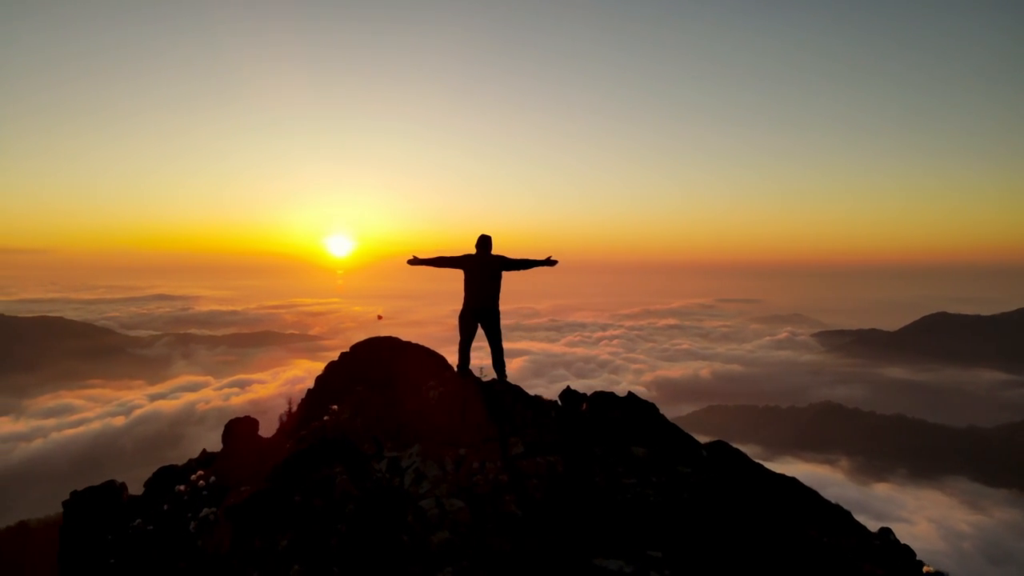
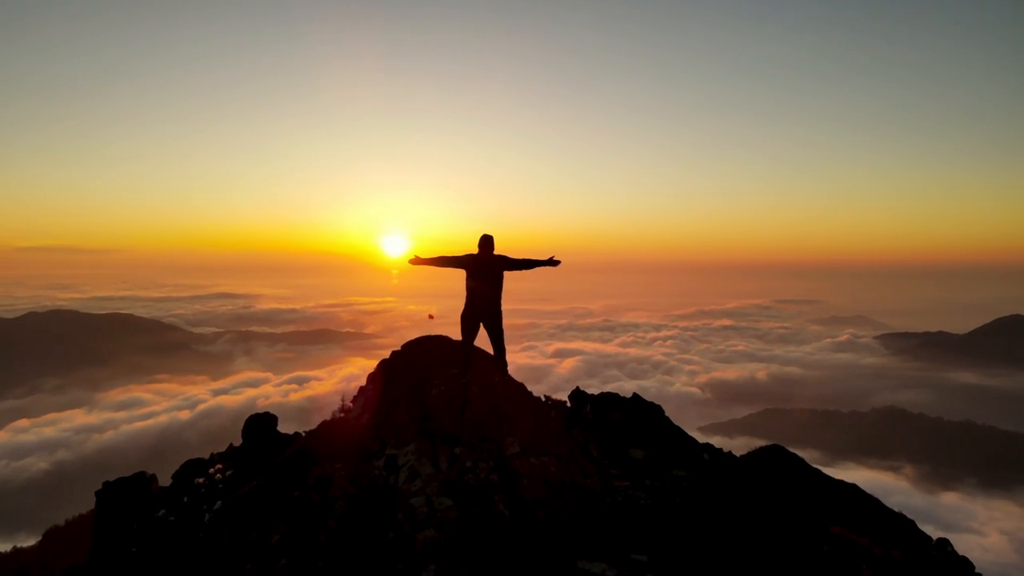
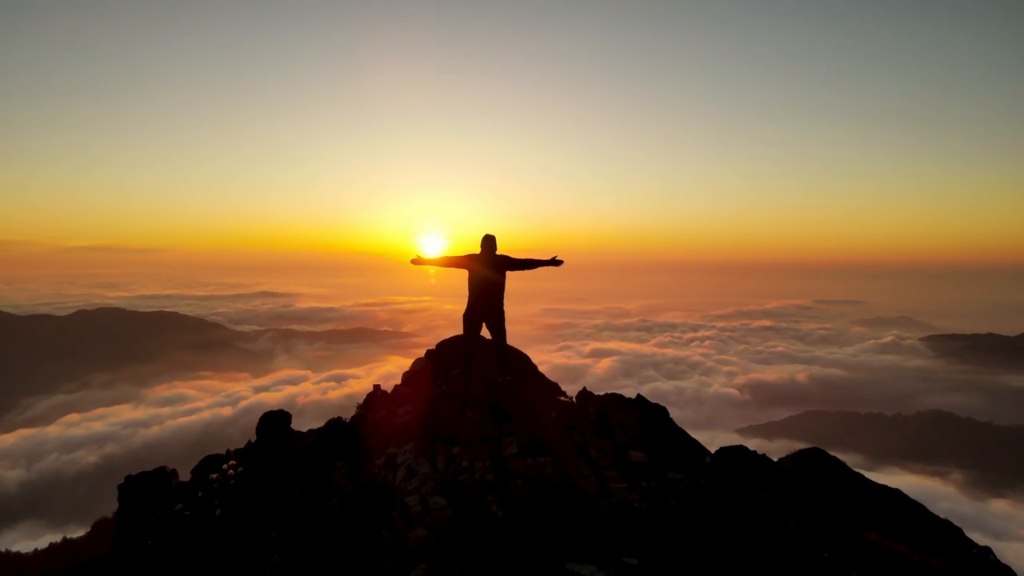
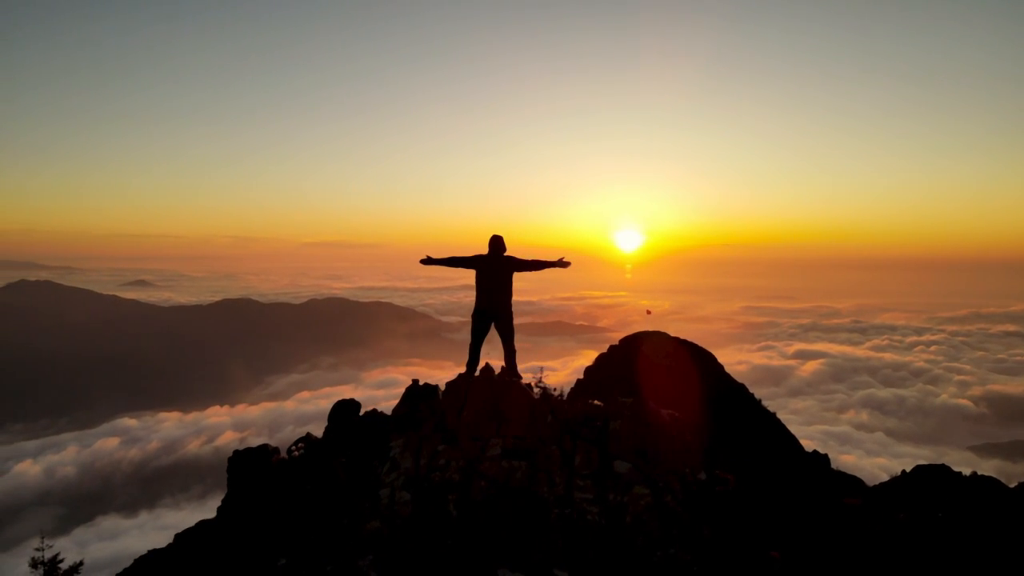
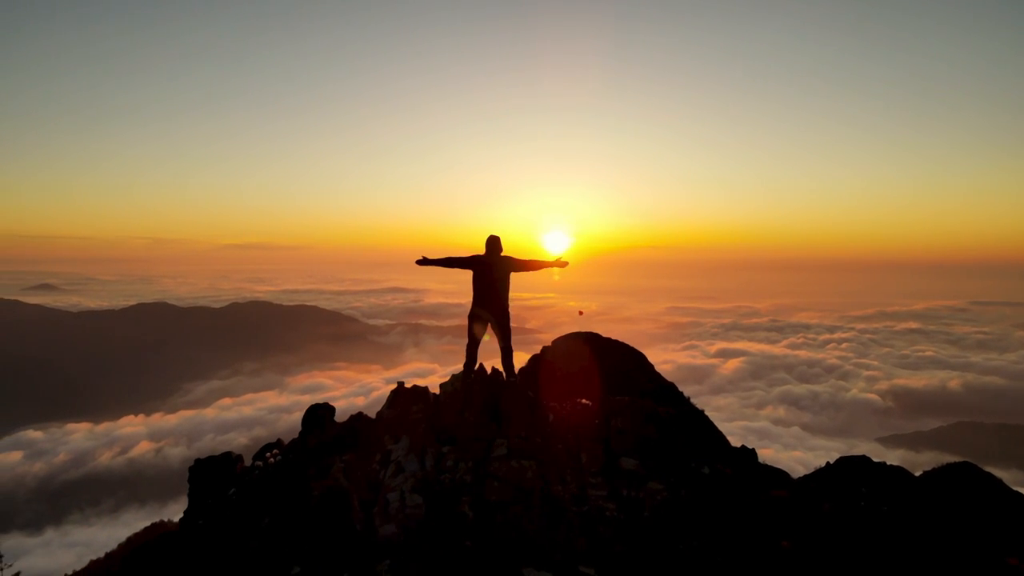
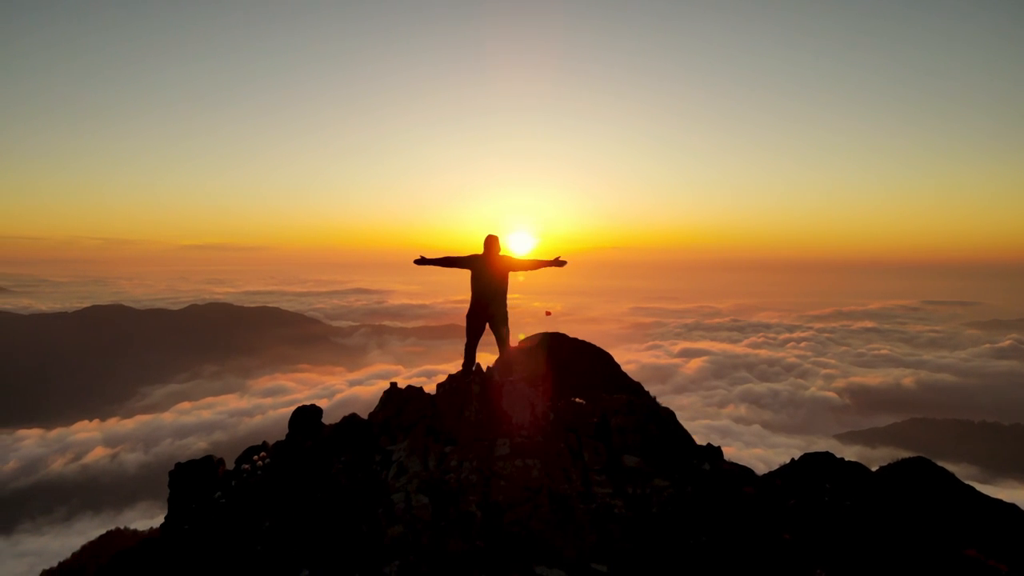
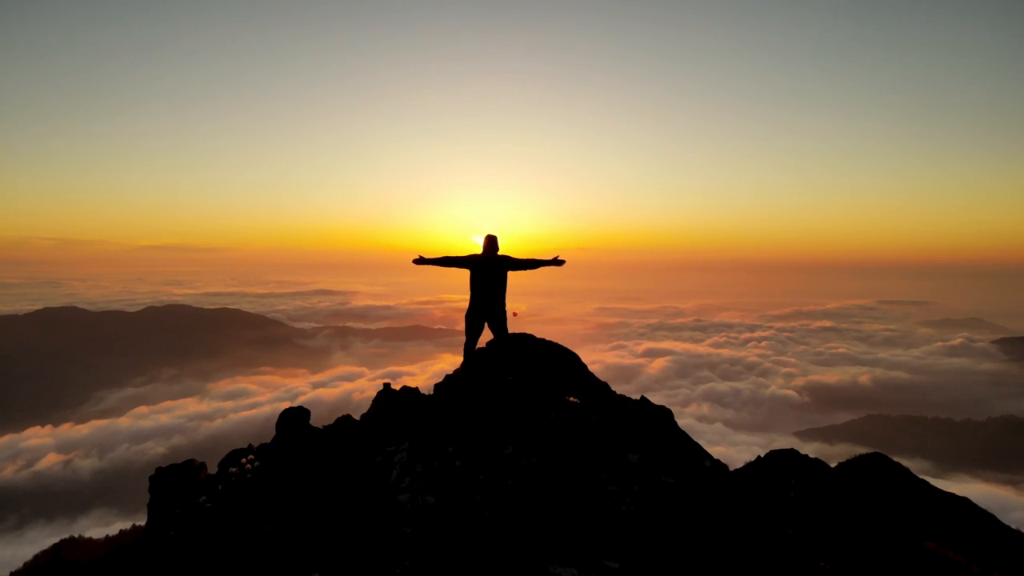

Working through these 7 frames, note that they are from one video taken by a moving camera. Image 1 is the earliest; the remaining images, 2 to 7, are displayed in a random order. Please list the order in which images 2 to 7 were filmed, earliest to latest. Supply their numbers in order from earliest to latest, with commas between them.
2, 3, 7, 6, 5, 4
